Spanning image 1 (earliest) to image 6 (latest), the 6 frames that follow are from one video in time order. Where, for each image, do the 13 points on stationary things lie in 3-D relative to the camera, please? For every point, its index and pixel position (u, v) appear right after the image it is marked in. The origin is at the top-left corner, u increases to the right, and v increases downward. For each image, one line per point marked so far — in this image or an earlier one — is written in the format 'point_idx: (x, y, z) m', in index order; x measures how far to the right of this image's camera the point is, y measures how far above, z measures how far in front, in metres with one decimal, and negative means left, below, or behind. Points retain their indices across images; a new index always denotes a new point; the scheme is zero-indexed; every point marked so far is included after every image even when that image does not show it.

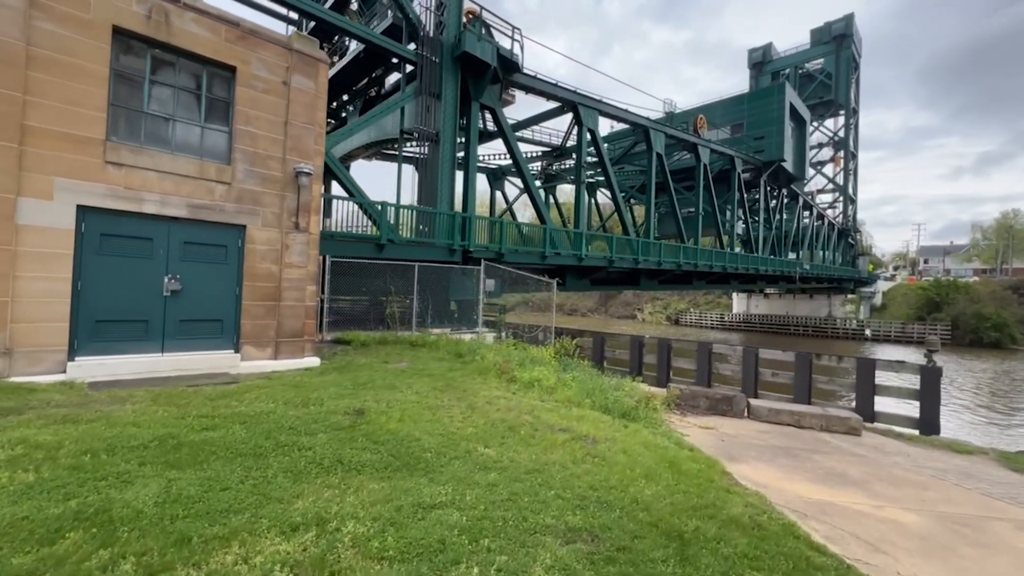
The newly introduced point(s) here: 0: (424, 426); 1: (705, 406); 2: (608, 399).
0: (-1.1, -1.7, +5.3) m
1: (+4.4, -2.7, +9.8) m
2: (+1.7, -2.0, +8.1) m
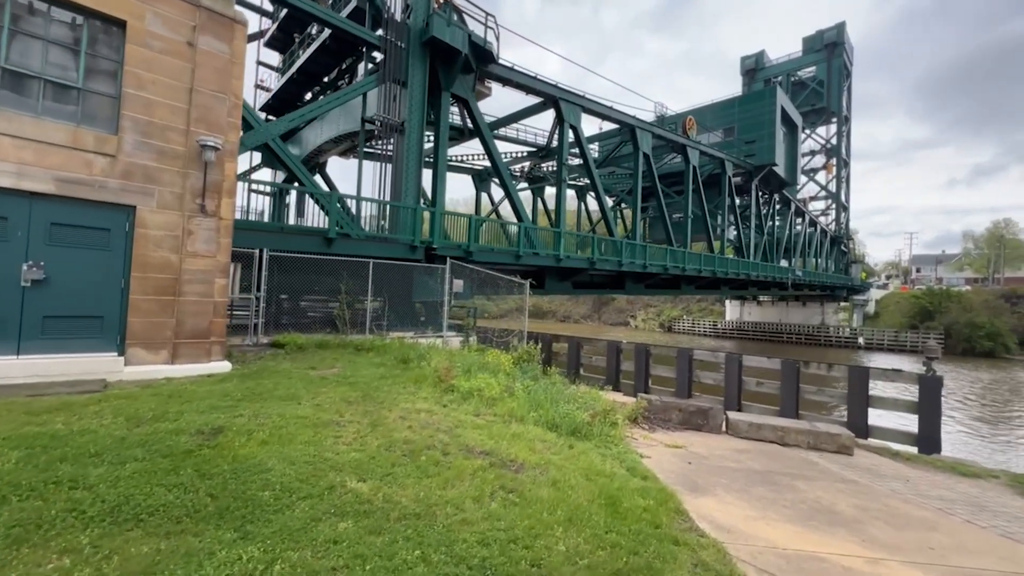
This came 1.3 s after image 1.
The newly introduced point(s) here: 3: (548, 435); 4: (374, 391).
0: (-2.1, -1.6, +4.1) m
1: (+3.3, -2.7, +8.6) m
2: (+0.7, -2.0, +6.9) m
3: (+0.5, -2.1, +6.1) m
4: (-2.2, -1.6, +6.8) m
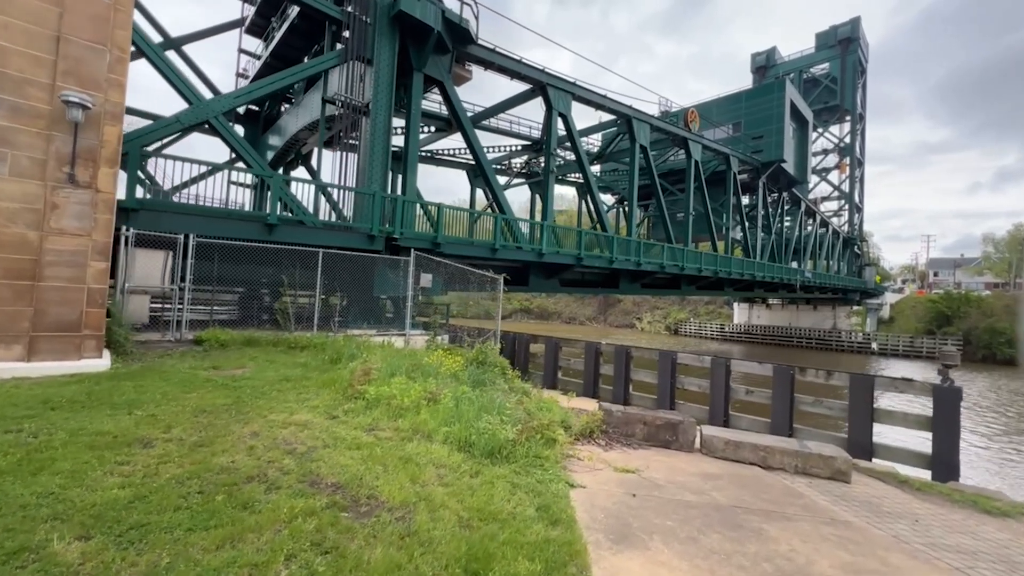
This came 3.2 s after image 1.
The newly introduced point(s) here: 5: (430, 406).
0: (-3.3, -1.3, +2.9) m
1: (+2.2, -2.5, +7.3) m
2: (-0.5, -1.8, +5.7) m
3: (-0.7, -1.9, +4.8) m
4: (-3.3, -1.4, +5.6) m
5: (-1.2, -1.7, +6.0) m
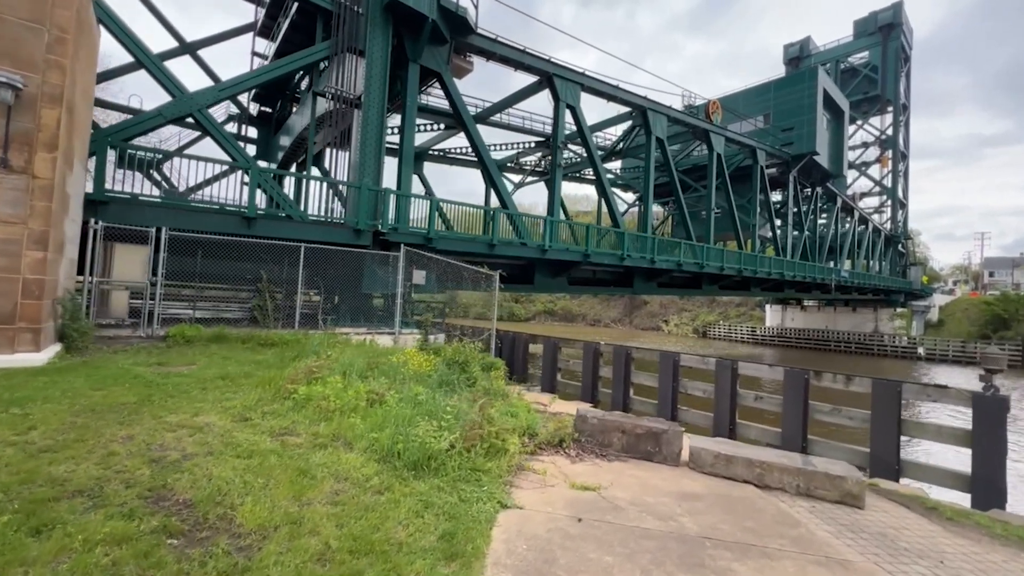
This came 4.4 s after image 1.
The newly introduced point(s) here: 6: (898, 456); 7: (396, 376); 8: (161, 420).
0: (-4.2, -1.2, +2.4) m
1: (+1.6, -2.4, +6.4) m
2: (-1.2, -1.6, +5.0) m
3: (-1.4, -1.7, +4.1) m
4: (-4.0, -1.3, +5.1) m
5: (-1.8, -1.5, +5.4) m
6: (+6.7, -2.9, +7.4) m
7: (-1.9, -1.4, +7.1) m
8: (-3.5, -1.3, +4.3) m
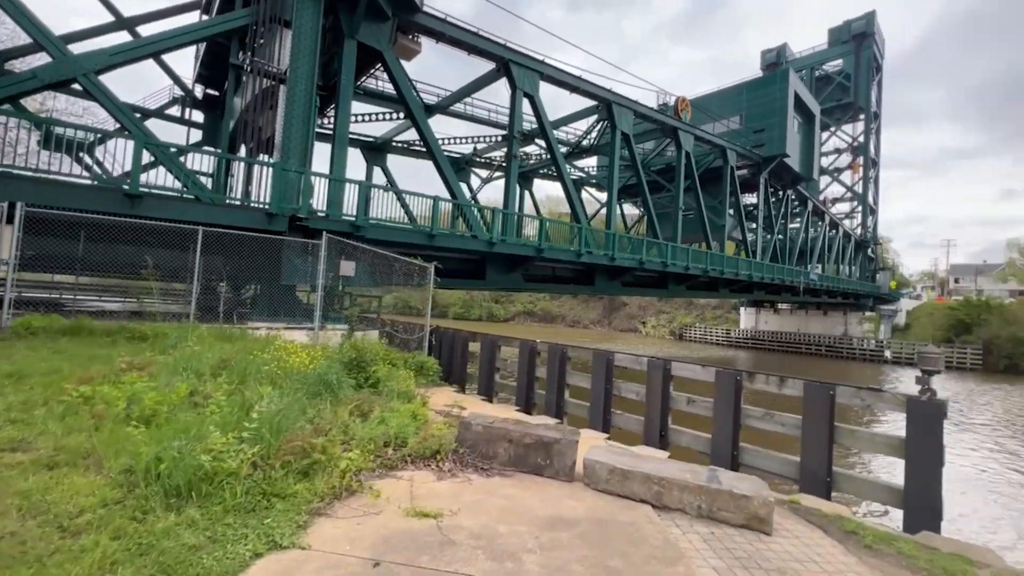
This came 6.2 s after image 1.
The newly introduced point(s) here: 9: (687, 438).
0: (-5.7, -0.9, +1.2) m
1: (-0.1, -2.2, +5.5) m
2: (-2.8, -1.4, +3.9) m
3: (-3.0, -1.5, +3.1) m
4: (-5.7, -1.0, +3.9) m
5: (-3.5, -1.3, +4.3) m
6: (+4.9, -2.8, +6.6) m
7: (-3.6, -1.2, +6.0) m
8: (-5.1, -1.0, +3.1) m
9: (+3.4, -2.9, +8.4) m
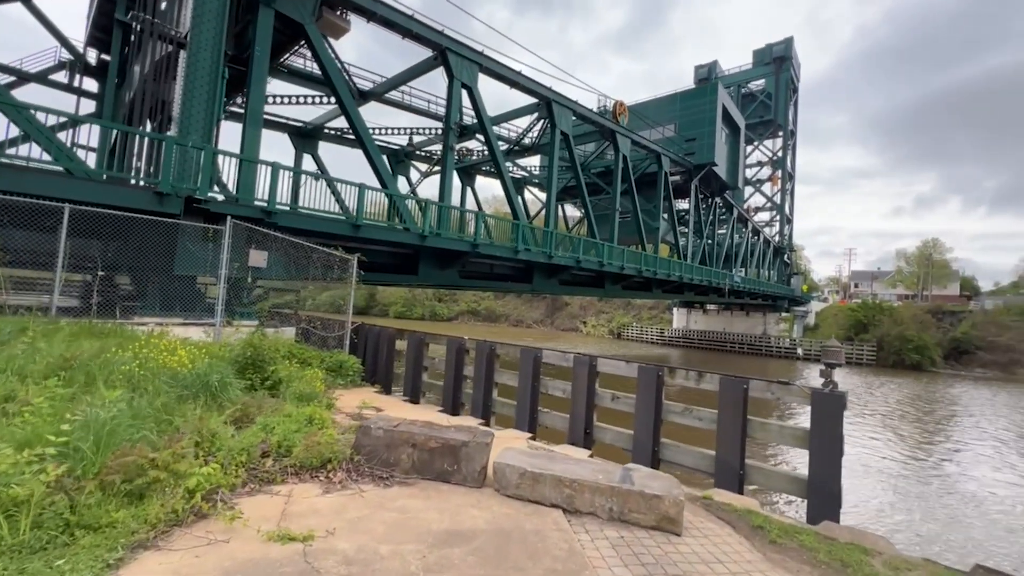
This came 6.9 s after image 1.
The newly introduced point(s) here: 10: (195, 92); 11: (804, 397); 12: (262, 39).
0: (-6.3, -0.7, 0.0) m
1: (-1.2, -2.0, +4.9) m
2: (-3.7, -1.2, +3.1) m
3: (-3.8, -1.3, +2.2) m
4: (-6.5, -0.8, +2.7) m
5: (-4.4, -1.1, +3.4) m
6: (+3.6, -2.7, +6.7) m
7: (-4.8, -1.0, +5.0) m
8: (-5.8, -0.8, +2.0) m
9: (+1.9, -2.8, +8.3) m
10: (-8.7, +5.3, +11.7) m
11: (+4.4, -1.6, +6.4) m
12: (-7.8, +7.7, +13.3) m
